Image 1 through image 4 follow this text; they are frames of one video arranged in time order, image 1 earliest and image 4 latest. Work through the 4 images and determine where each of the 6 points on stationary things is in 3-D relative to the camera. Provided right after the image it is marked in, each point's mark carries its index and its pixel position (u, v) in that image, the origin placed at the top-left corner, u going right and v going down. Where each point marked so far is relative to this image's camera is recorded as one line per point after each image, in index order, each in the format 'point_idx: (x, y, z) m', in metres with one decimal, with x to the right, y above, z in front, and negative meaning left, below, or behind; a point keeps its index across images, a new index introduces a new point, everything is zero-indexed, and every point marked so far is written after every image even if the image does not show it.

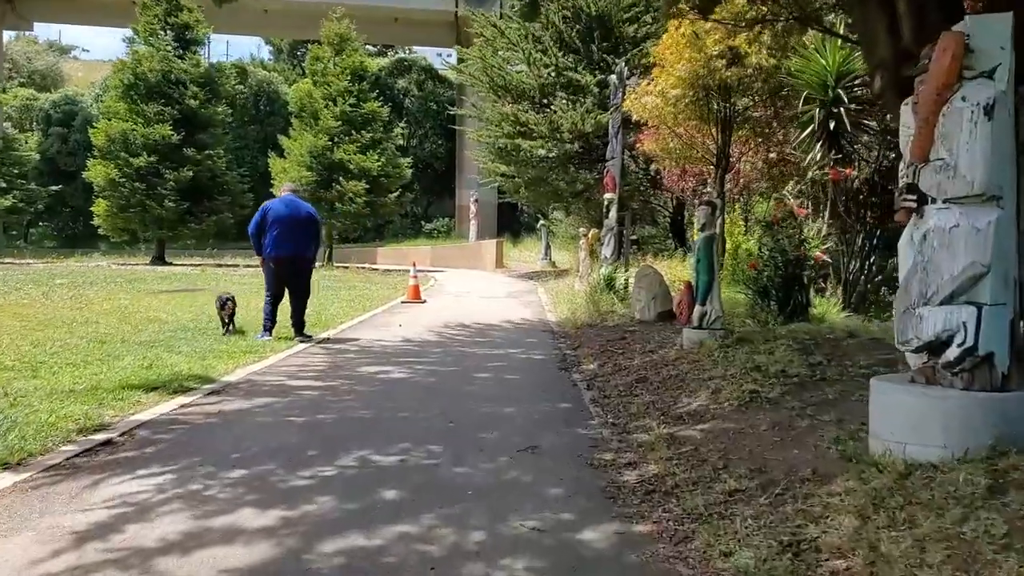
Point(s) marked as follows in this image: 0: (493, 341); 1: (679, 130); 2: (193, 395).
0: (-0.3, -0.8, +10.5) m
1: (+4.0, +3.8, +16.6) m
2: (-3.1, -1.0, +6.9) m
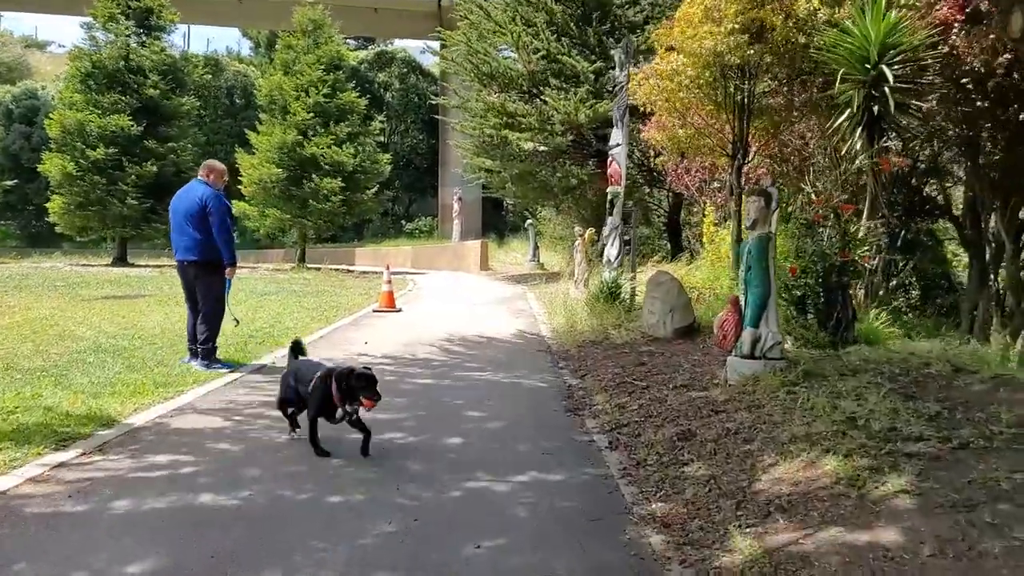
0: (-0.5, -1.0, +8.6) m
1: (+3.8, +3.7, +14.7) m
2: (-3.2, -1.2, +4.8) m
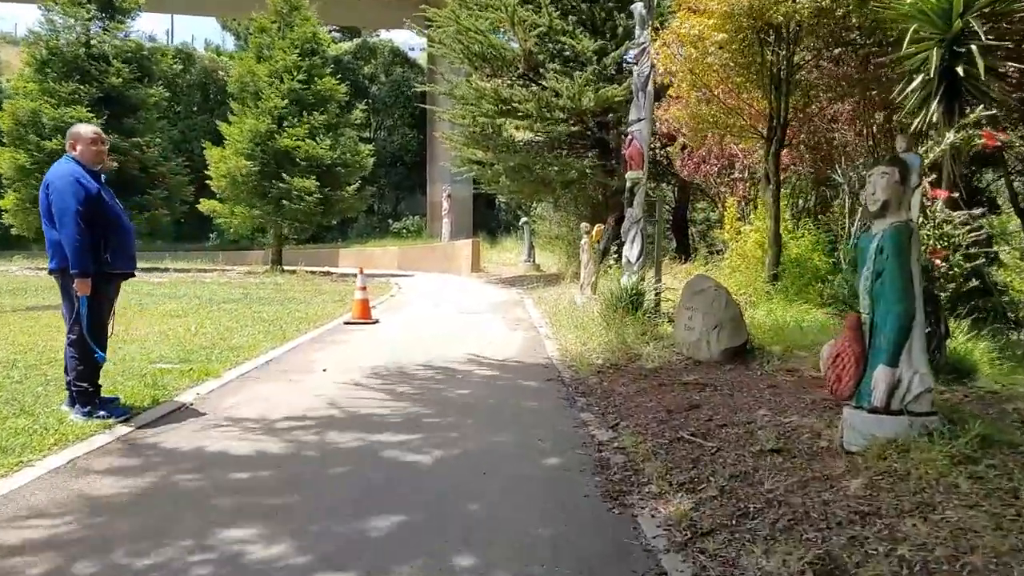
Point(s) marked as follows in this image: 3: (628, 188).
0: (-0.4, -1.1, +6.4) m
1: (+3.7, +3.6, +12.6) m
2: (-3.1, -1.3, +2.6) m
3: (+1.7, +1.5, +10.3) m
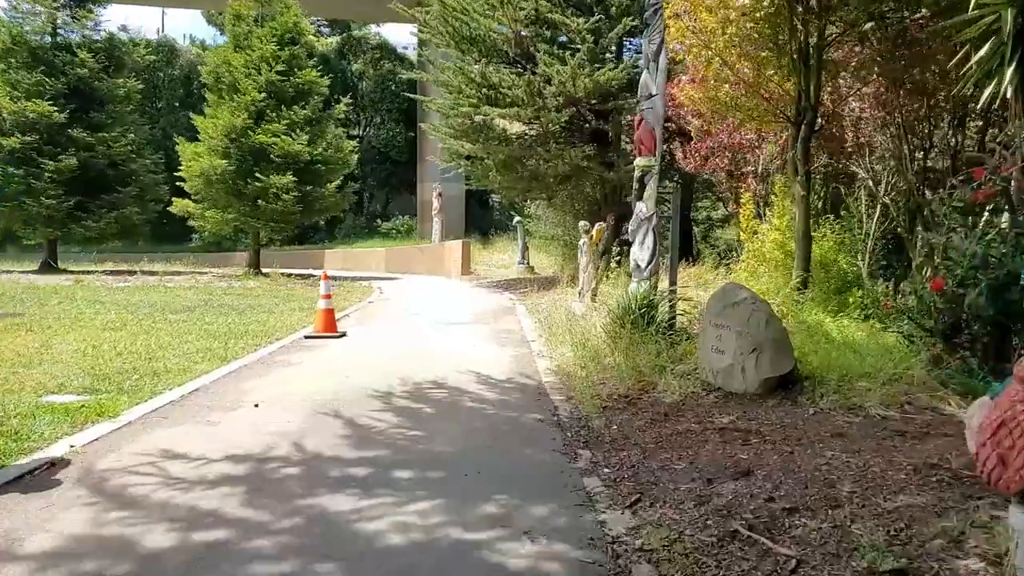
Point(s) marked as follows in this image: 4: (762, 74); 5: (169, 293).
0: (-0.6, -1.2, +4.7) m
1: (+3.5, +3.5, +11.0) m
2: (-3.2, -1.4, +1.0) m
3: (+1.6, +1.4, +8.7) m
4: (+3.9, +3.4, +11.1) m
5: (-8.4, -0.1, +16.9) m
